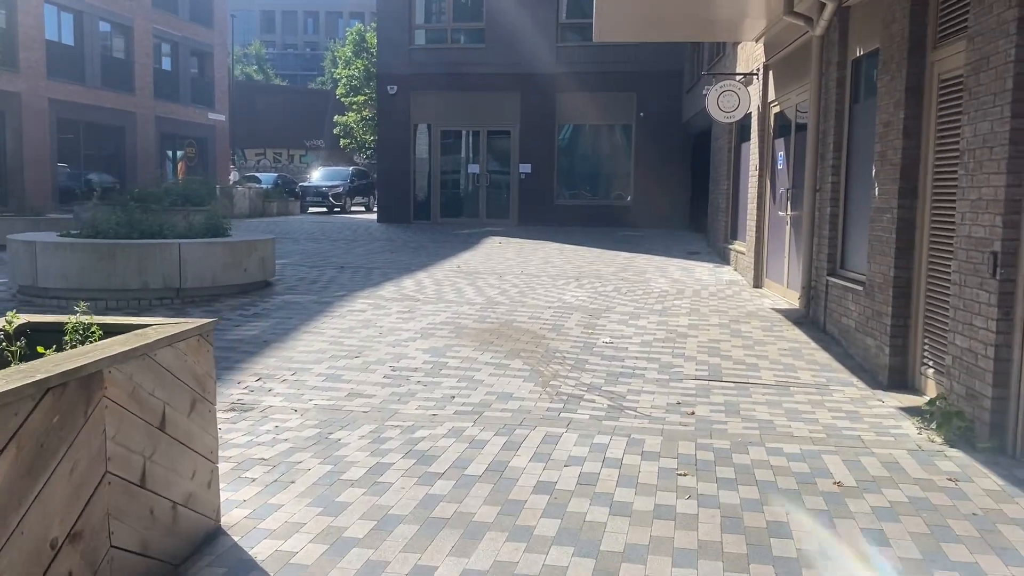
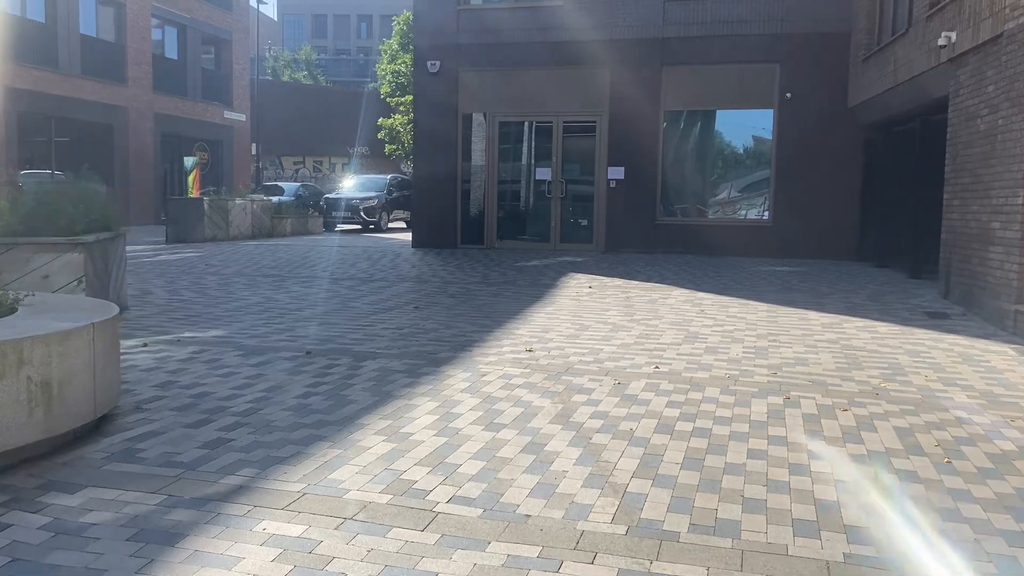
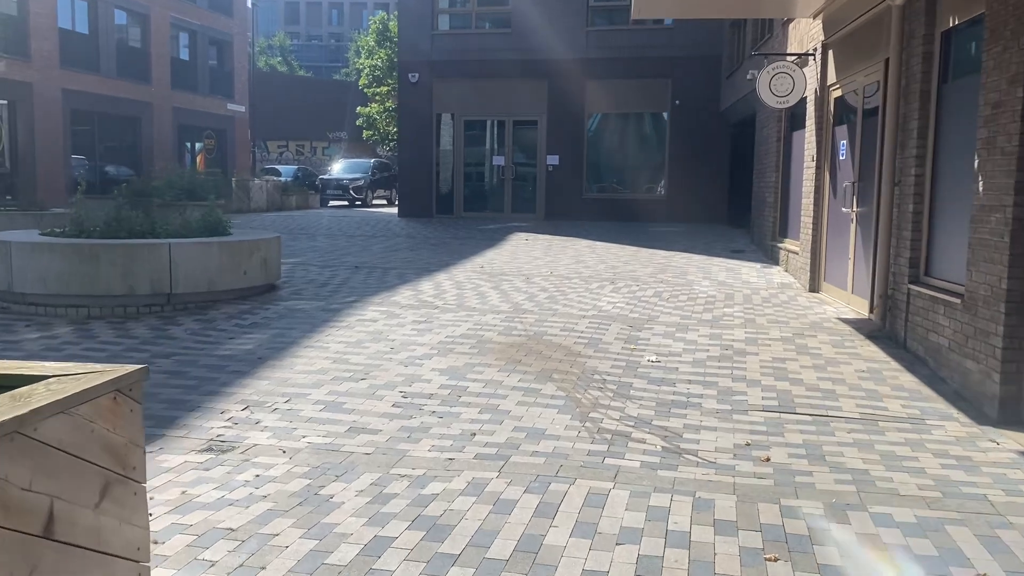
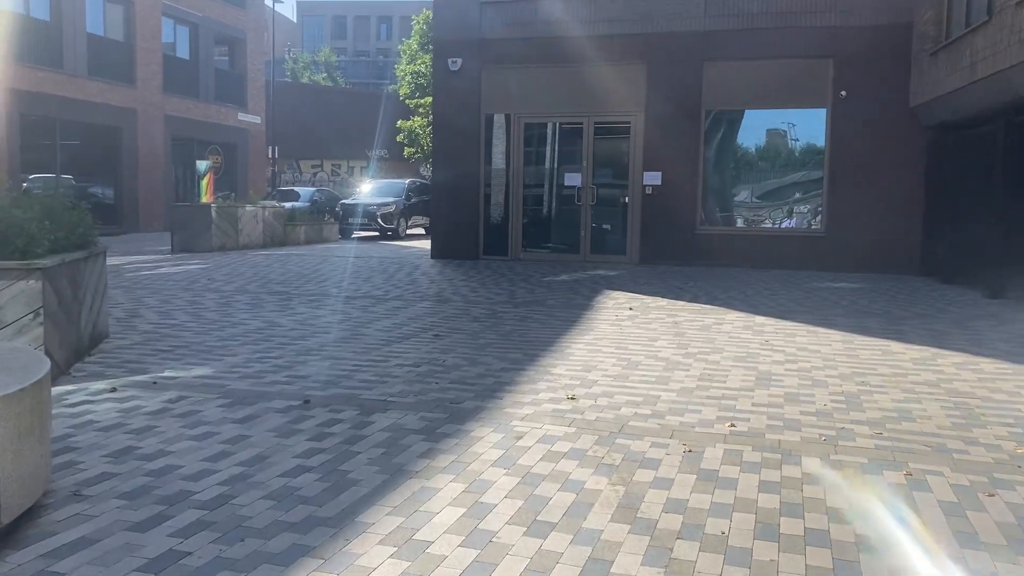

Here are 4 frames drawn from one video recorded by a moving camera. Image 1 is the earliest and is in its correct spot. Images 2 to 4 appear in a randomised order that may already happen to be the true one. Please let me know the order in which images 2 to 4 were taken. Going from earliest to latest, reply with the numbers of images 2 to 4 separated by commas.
3, 2, 4
